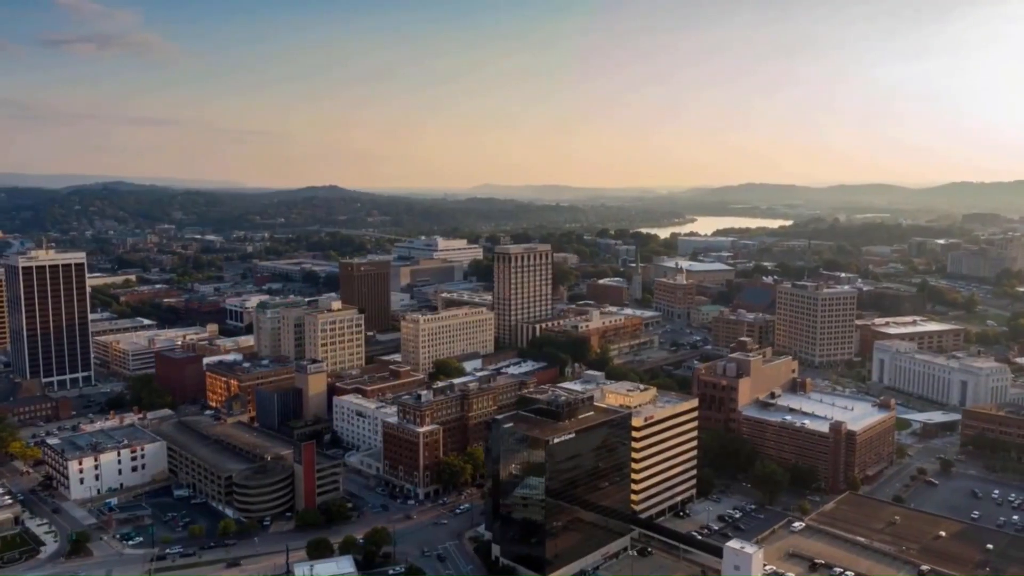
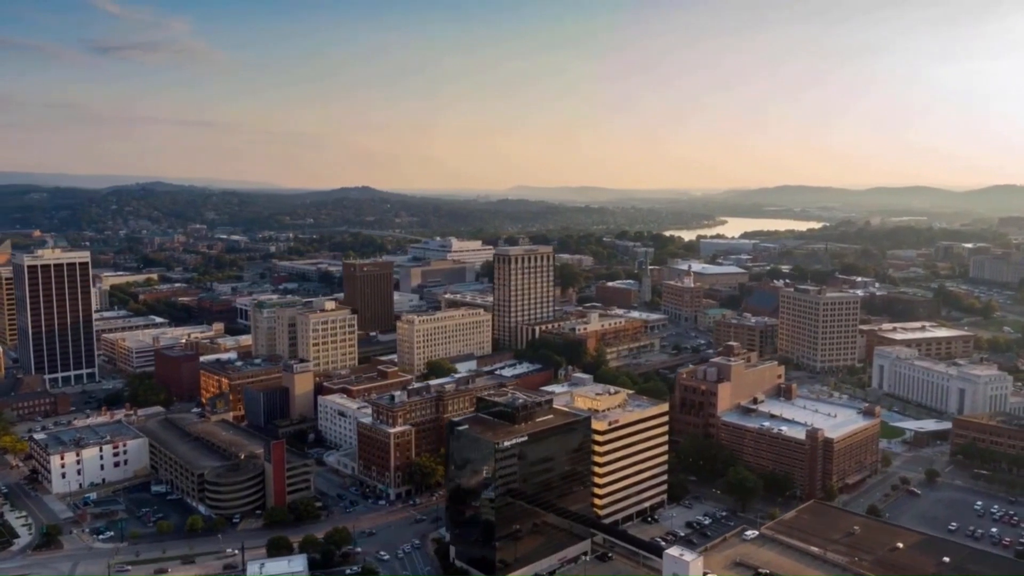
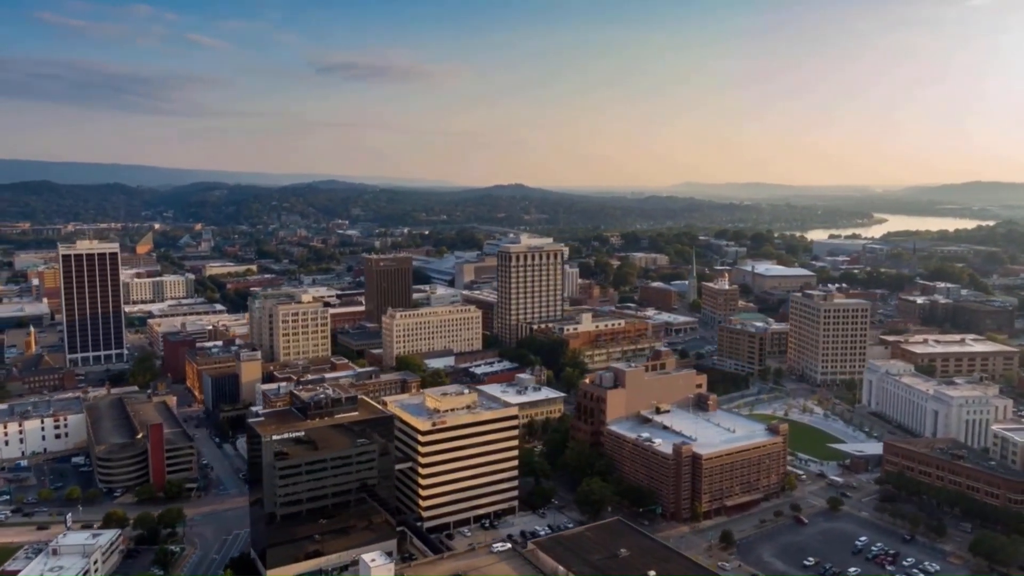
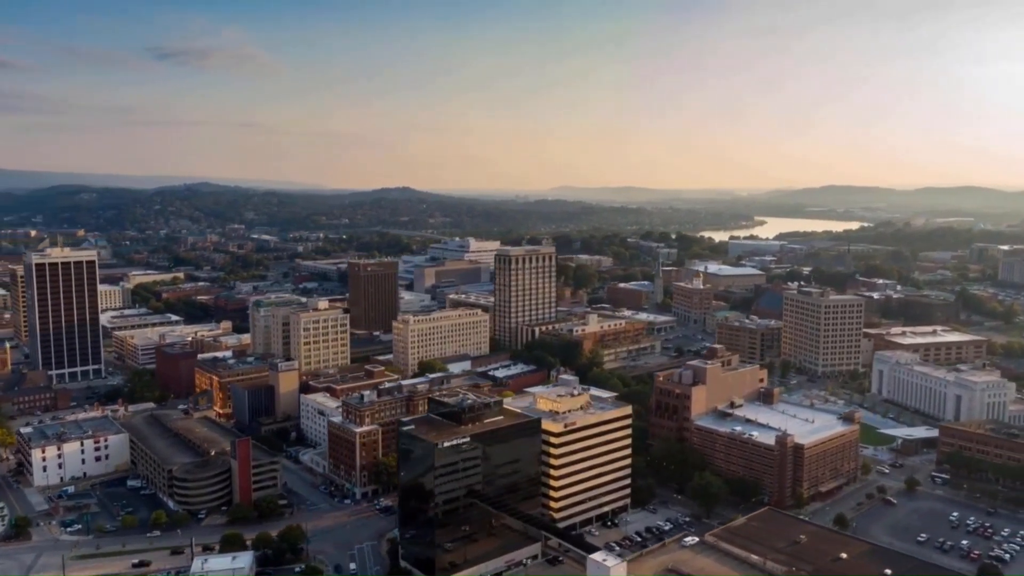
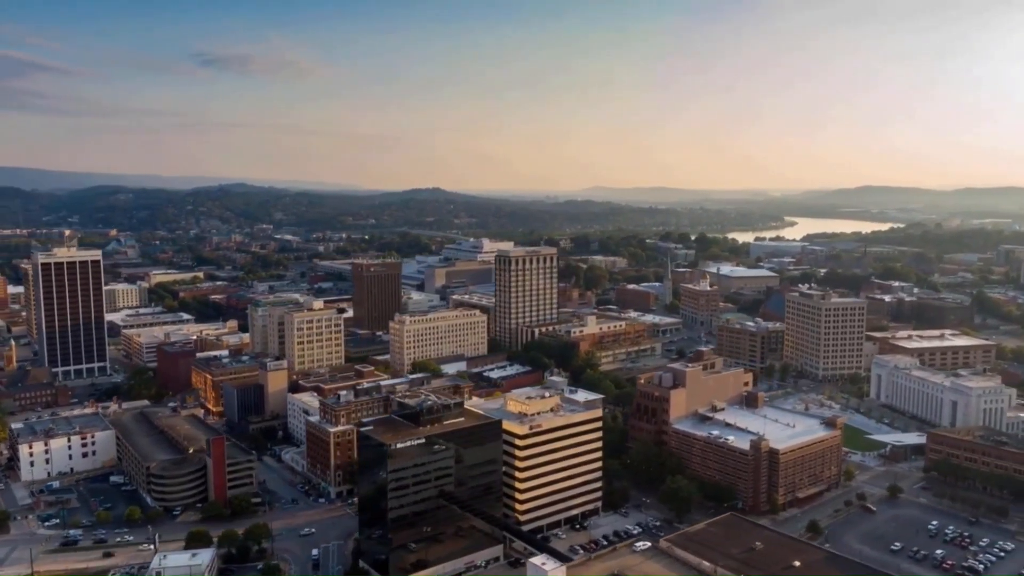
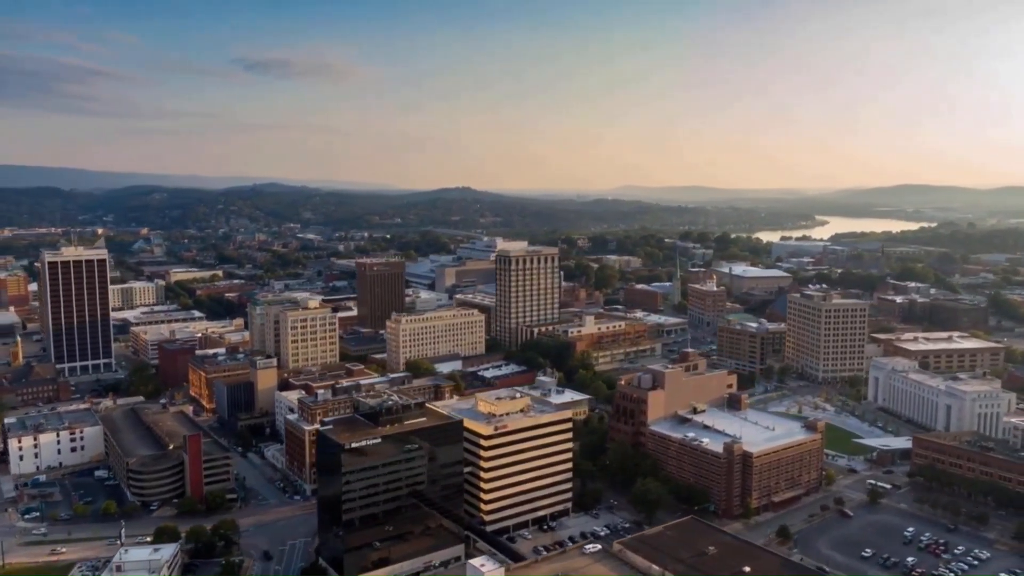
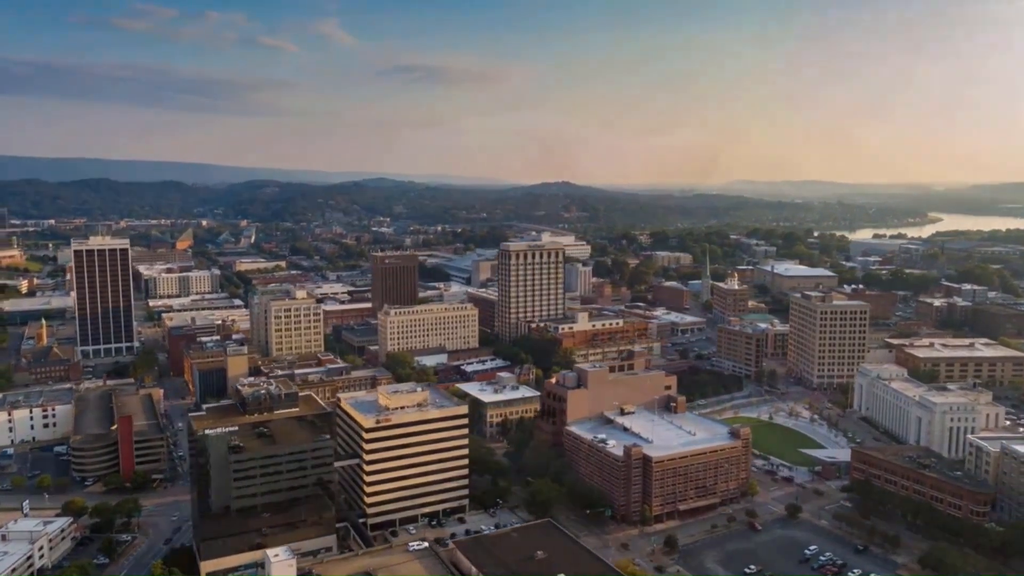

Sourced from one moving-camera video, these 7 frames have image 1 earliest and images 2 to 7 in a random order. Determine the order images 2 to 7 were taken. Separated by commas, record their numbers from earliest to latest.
2, 4, 5, 6, 3, 7
